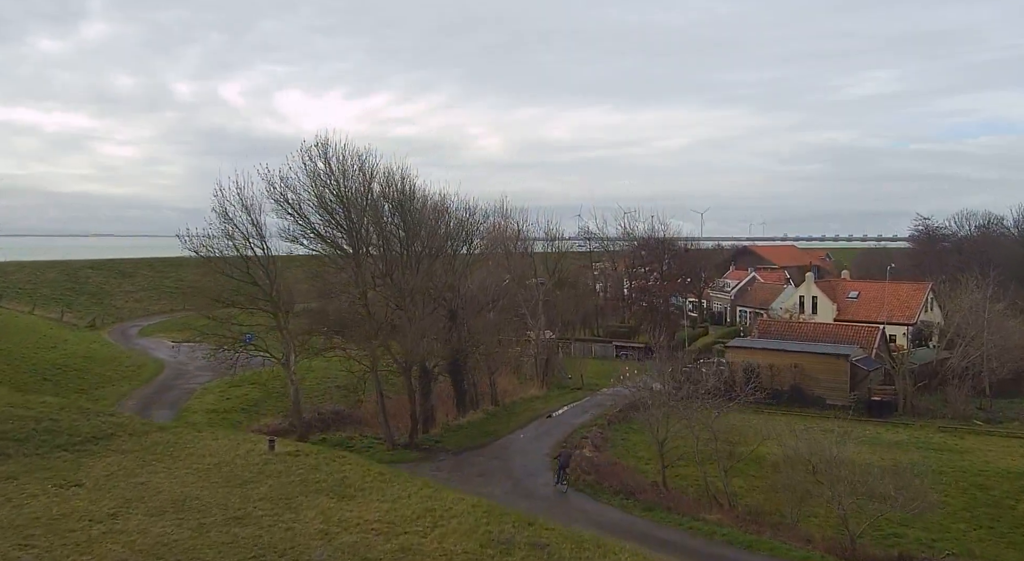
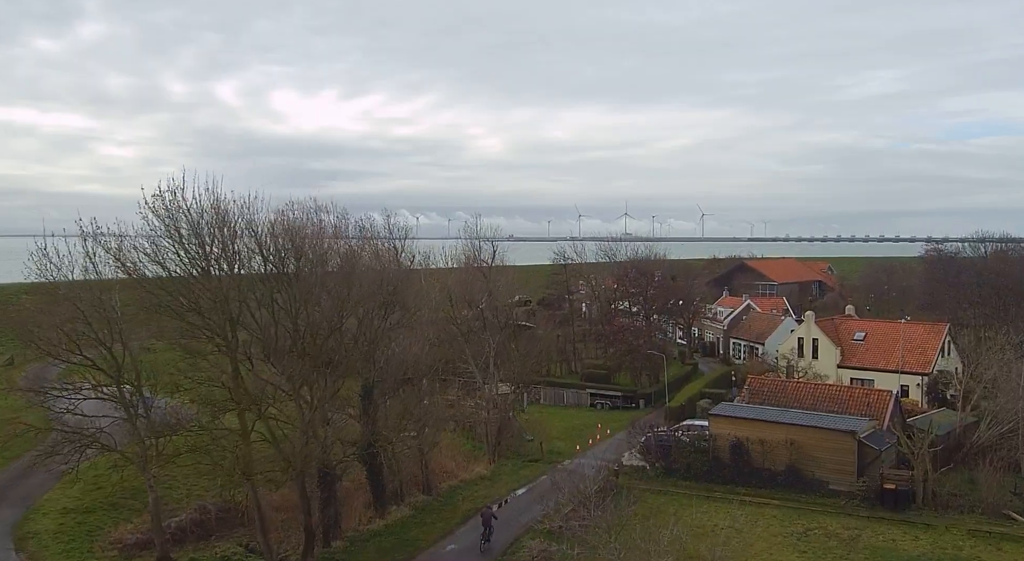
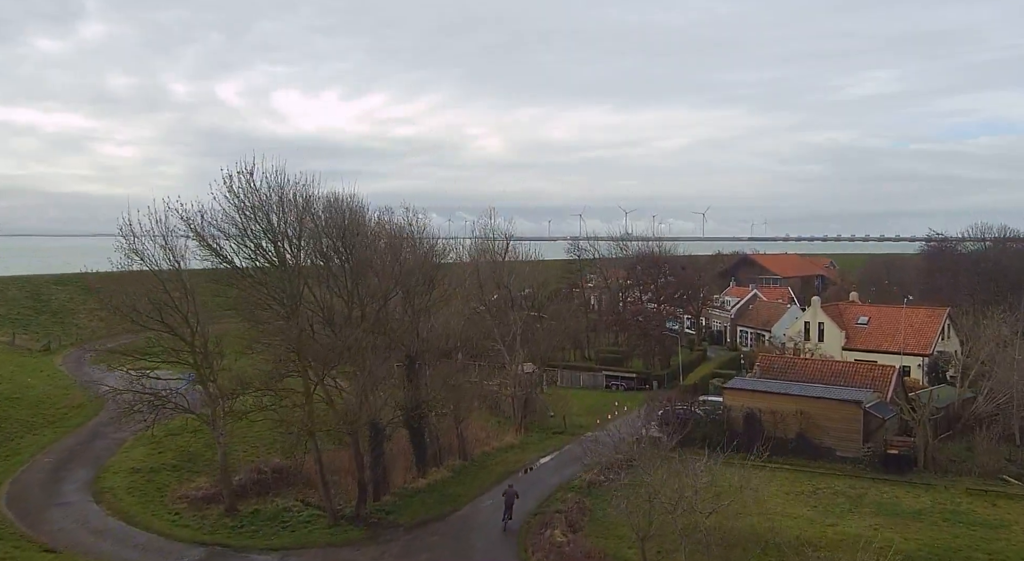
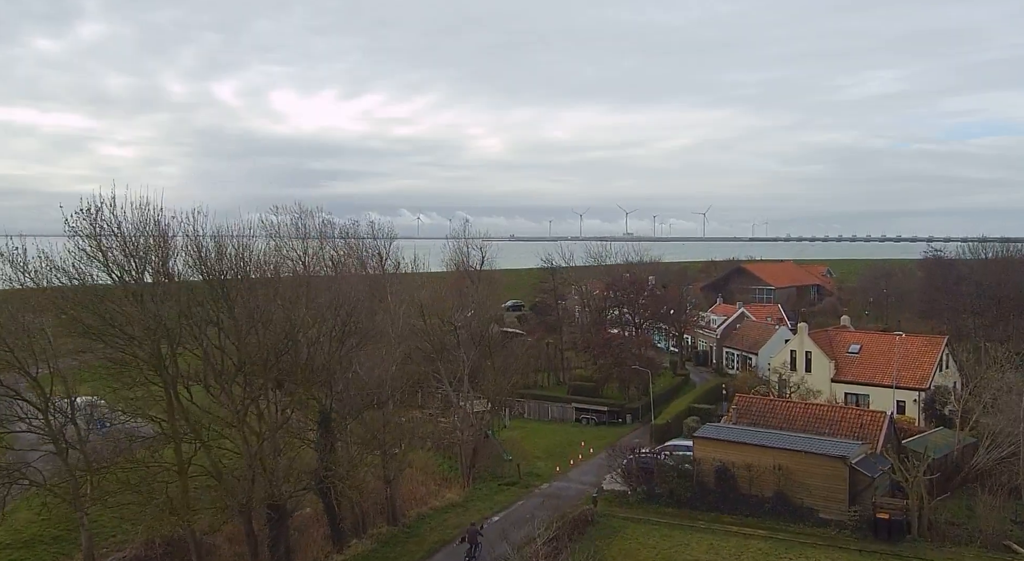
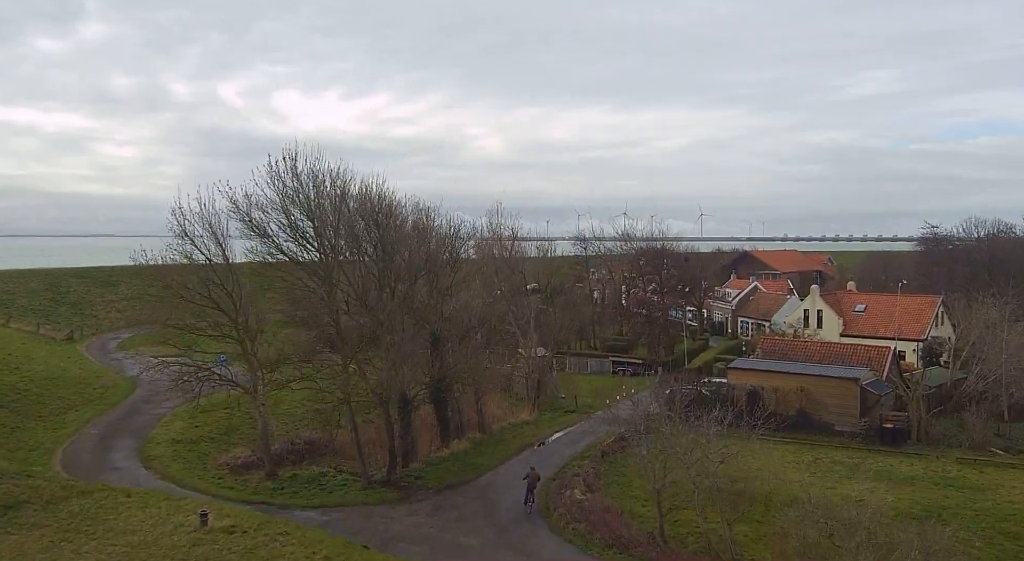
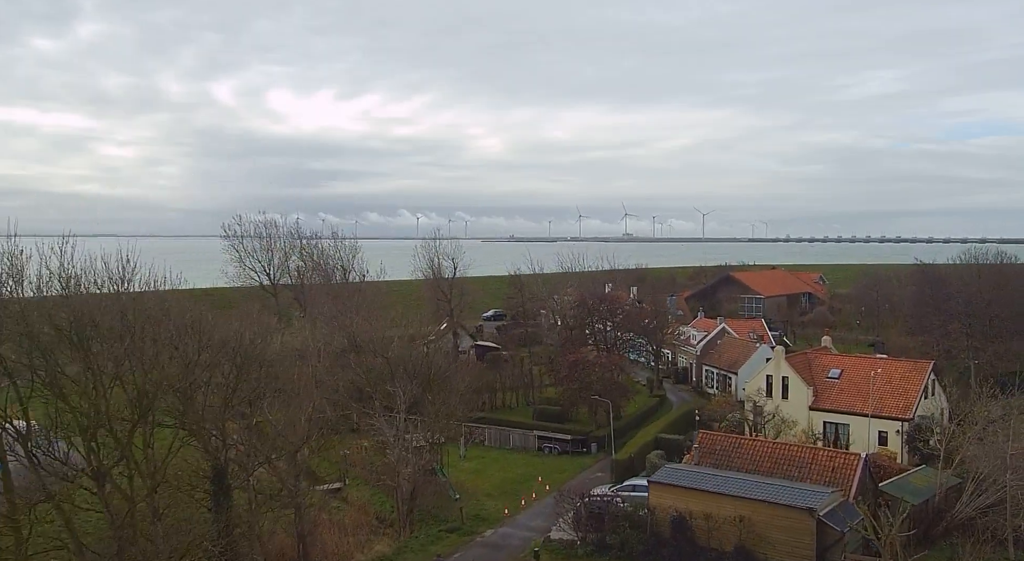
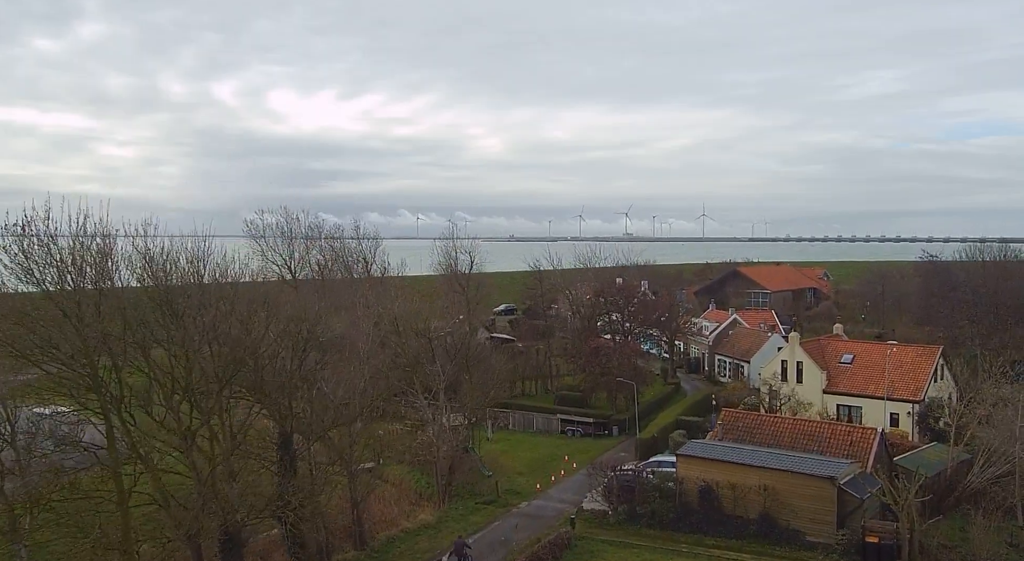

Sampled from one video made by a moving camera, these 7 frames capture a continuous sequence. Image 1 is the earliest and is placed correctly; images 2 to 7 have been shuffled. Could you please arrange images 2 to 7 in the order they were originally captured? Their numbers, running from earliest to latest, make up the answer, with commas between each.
5, 3, 2, 4, 7, 6
